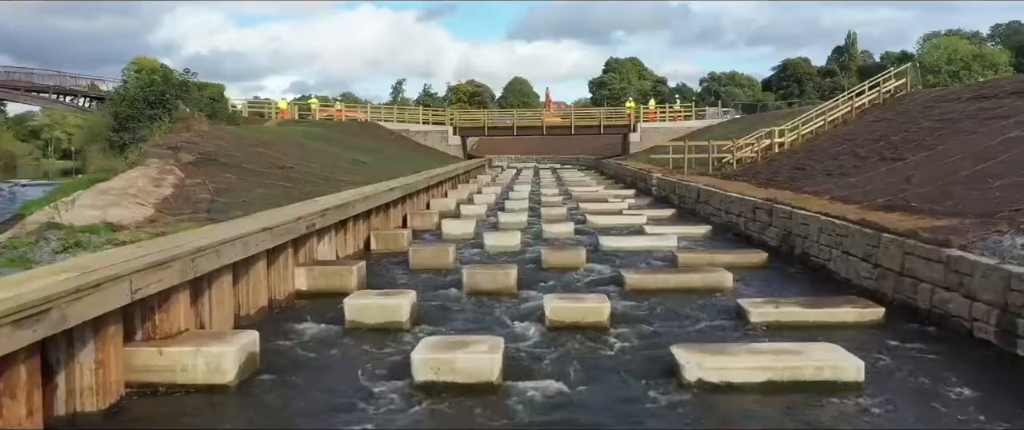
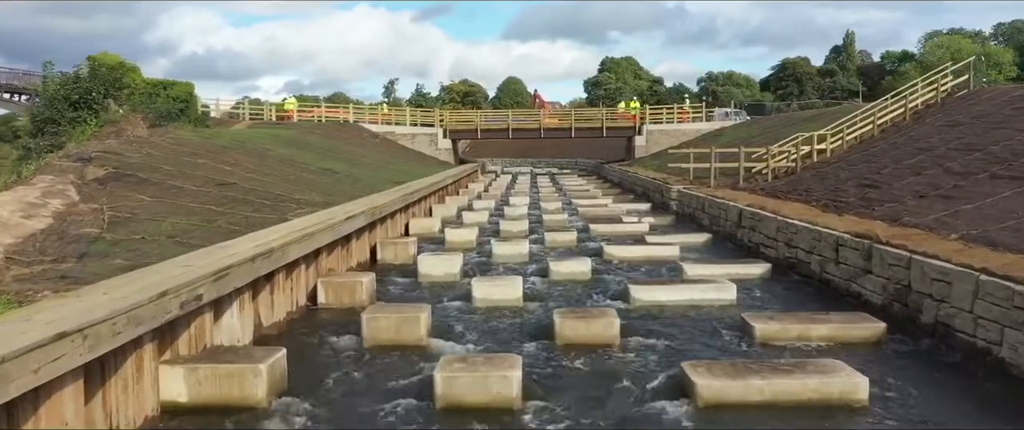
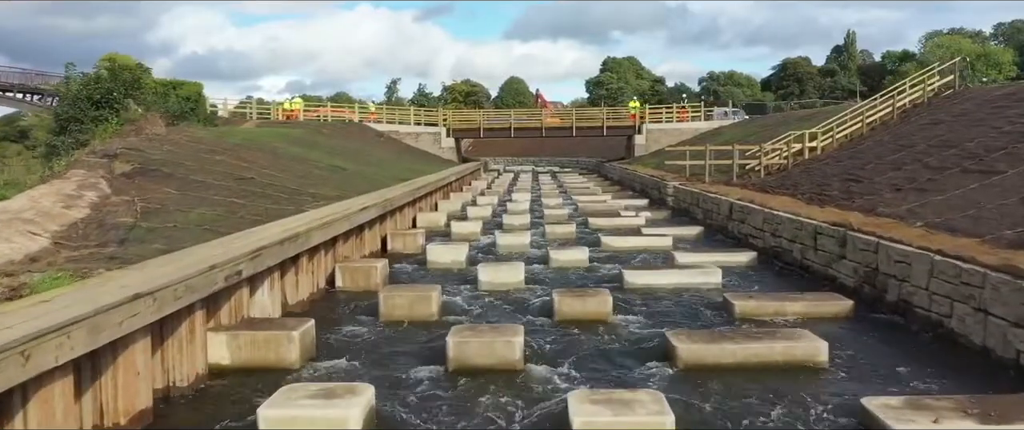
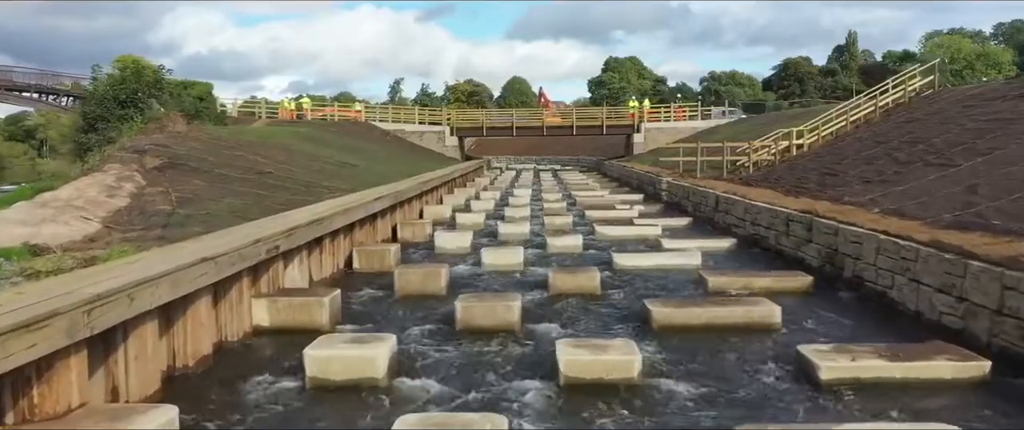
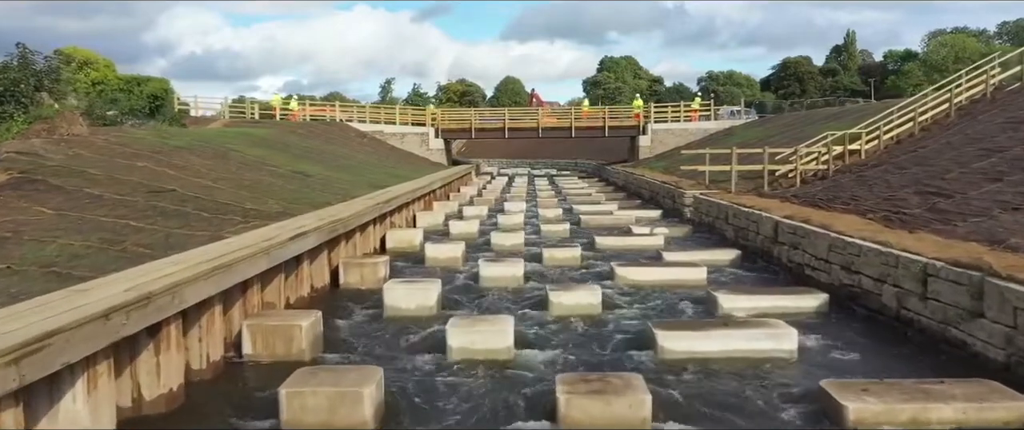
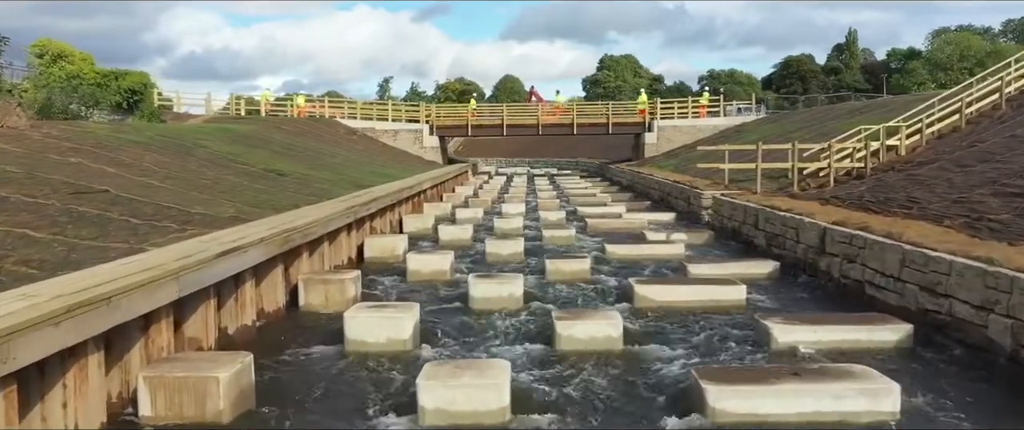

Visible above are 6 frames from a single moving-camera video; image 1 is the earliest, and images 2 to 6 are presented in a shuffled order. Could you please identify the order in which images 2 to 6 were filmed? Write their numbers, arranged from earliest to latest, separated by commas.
4, 3, 2, 5, 6
